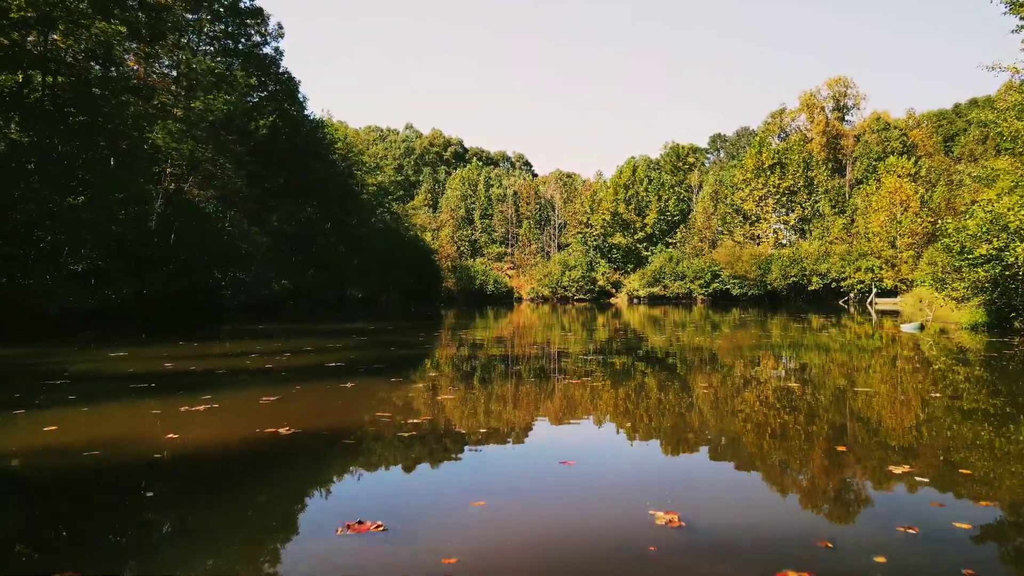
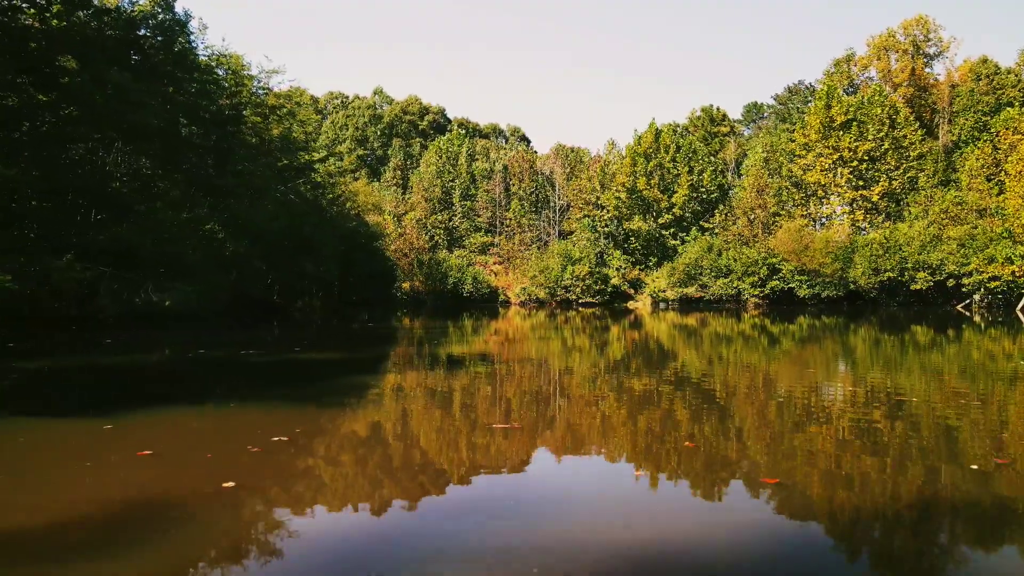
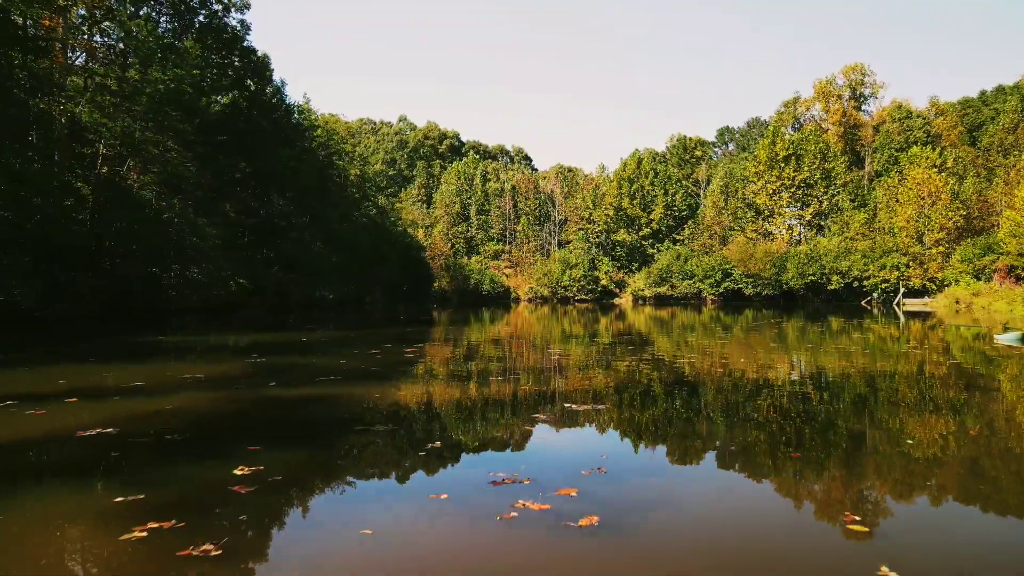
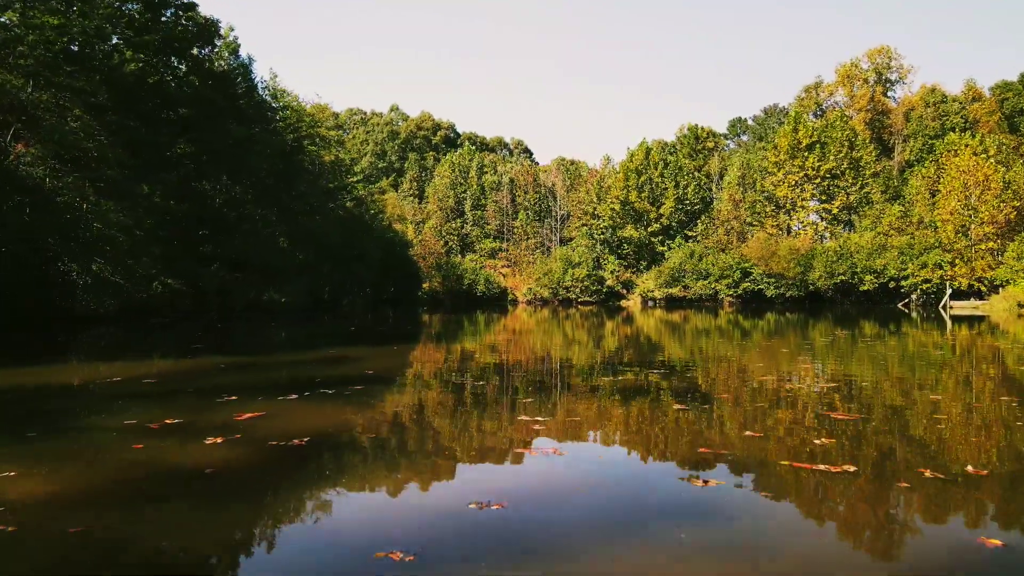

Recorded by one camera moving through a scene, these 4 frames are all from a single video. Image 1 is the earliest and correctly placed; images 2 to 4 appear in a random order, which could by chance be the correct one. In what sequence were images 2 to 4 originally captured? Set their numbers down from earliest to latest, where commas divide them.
3, 4, 2
